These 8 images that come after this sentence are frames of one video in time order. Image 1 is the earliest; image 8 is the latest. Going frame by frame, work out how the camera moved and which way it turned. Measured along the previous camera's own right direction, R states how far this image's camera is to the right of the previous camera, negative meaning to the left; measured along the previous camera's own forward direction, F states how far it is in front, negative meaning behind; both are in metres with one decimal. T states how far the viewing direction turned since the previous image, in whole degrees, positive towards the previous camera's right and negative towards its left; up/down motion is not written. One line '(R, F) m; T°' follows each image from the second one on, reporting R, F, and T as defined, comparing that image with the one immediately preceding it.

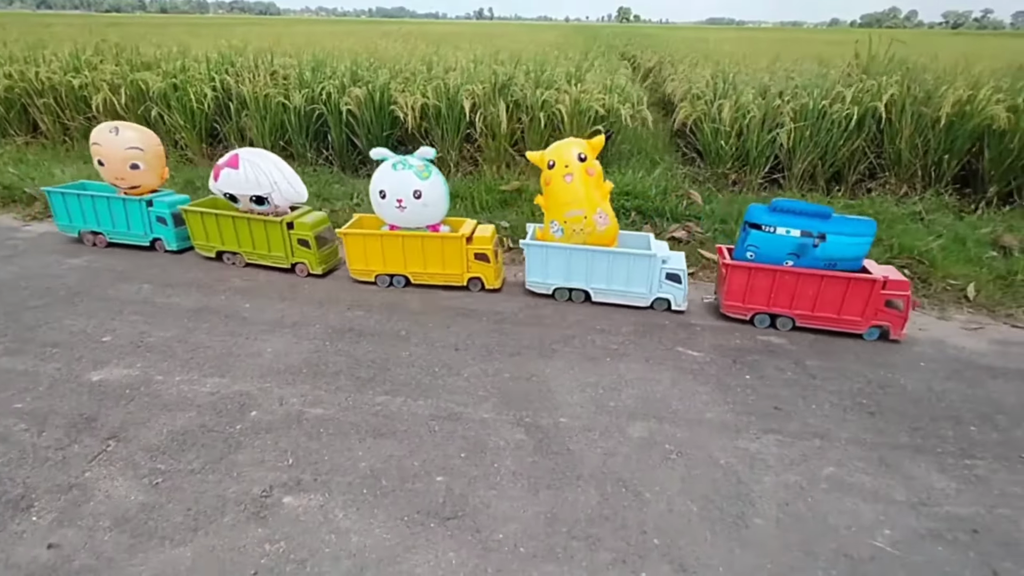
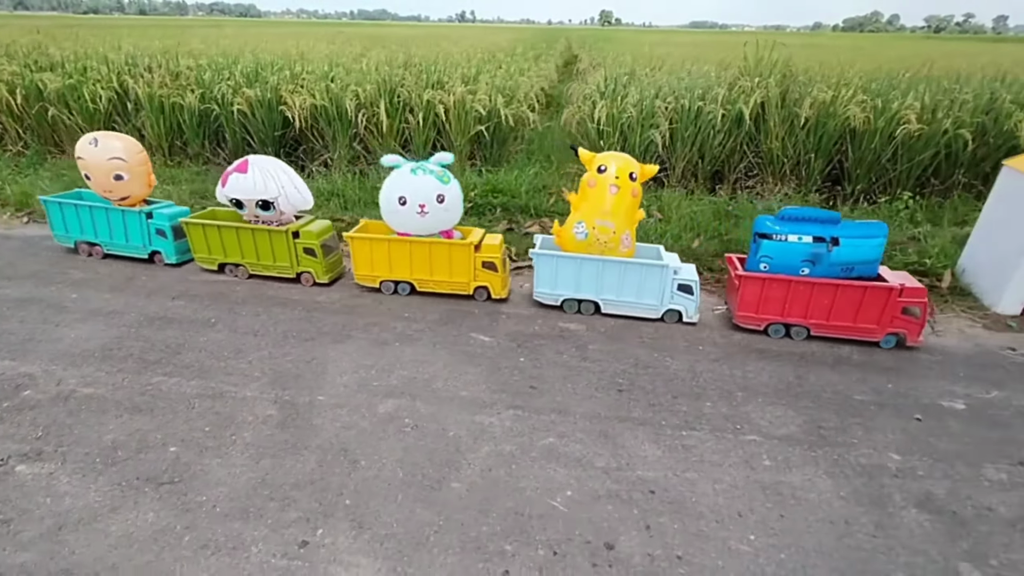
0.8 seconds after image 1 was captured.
(+1.1, -0.2) m; +1°
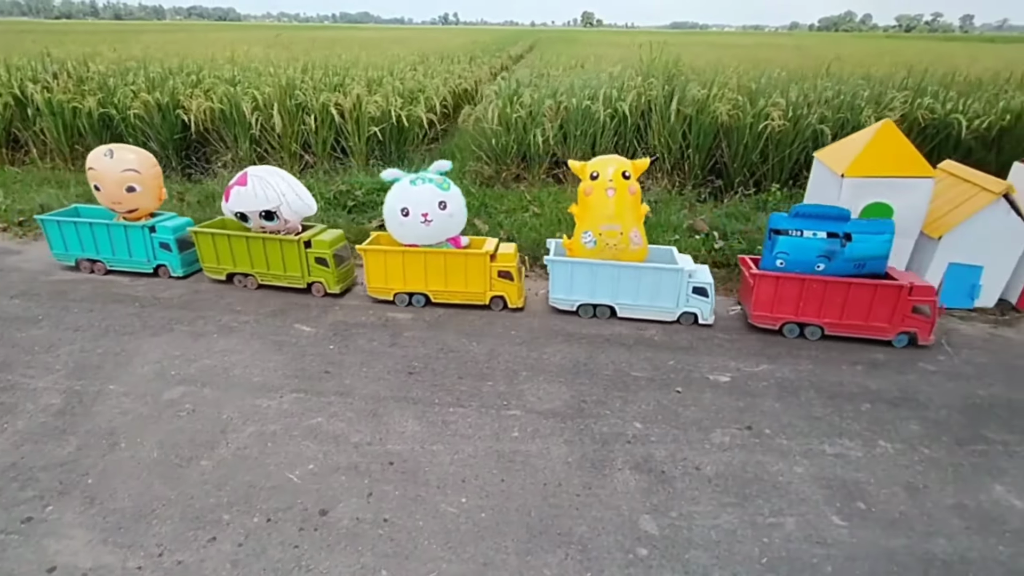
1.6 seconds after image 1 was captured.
(+1.1, -0.2) m; +1°
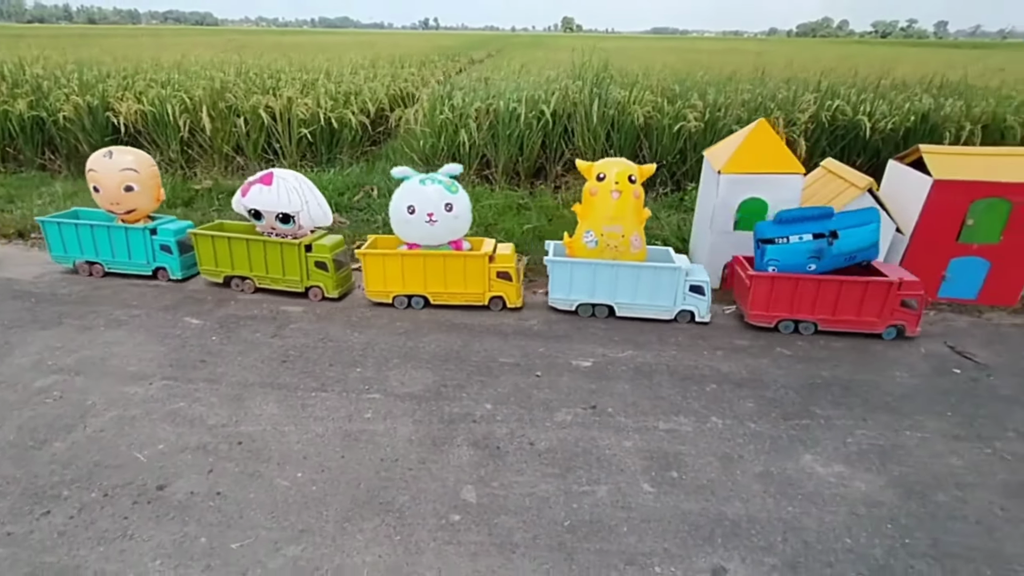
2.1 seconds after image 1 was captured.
(+0.7, -0.1) m; +1°
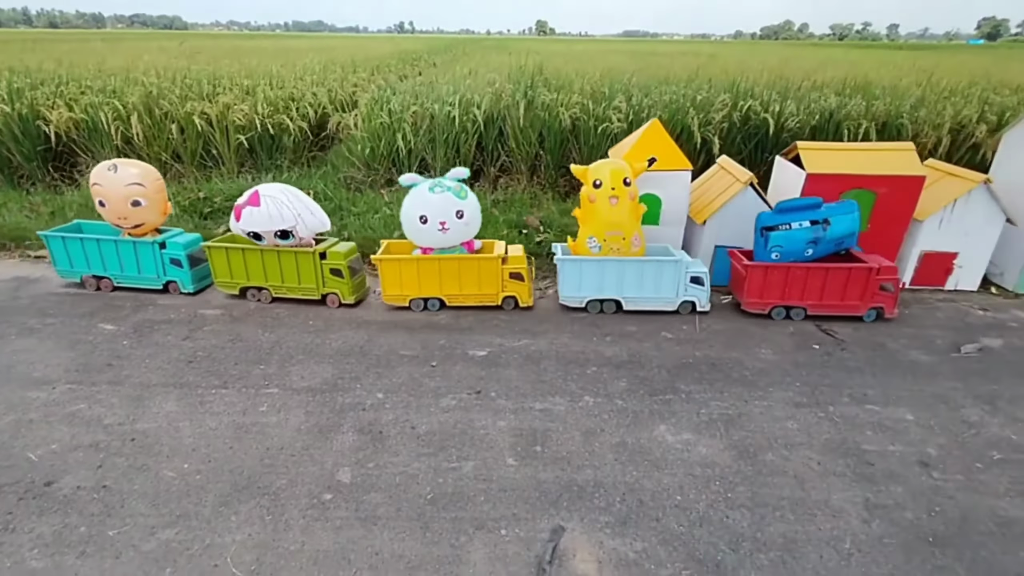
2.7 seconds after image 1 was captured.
(+0.5, -0.2) m; +2°
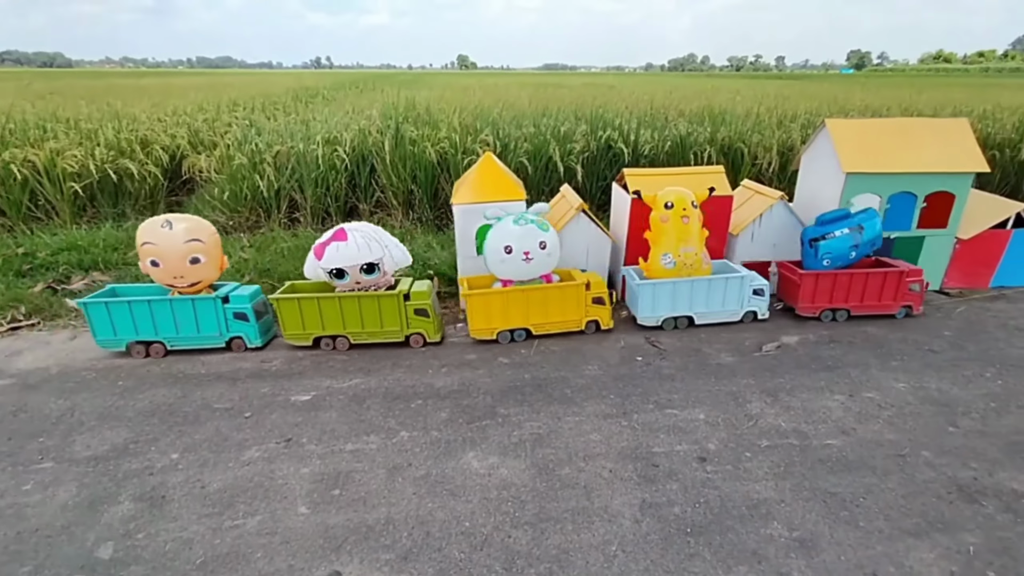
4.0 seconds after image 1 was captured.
(+0.7, -0.1) m; +8°
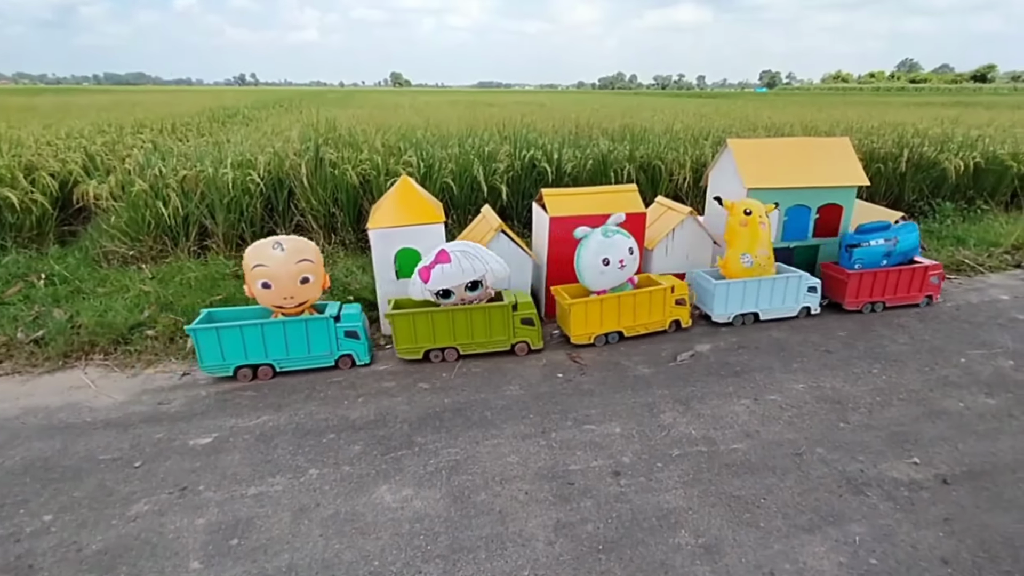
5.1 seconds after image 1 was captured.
(+0.2, 0.0) m; +6°
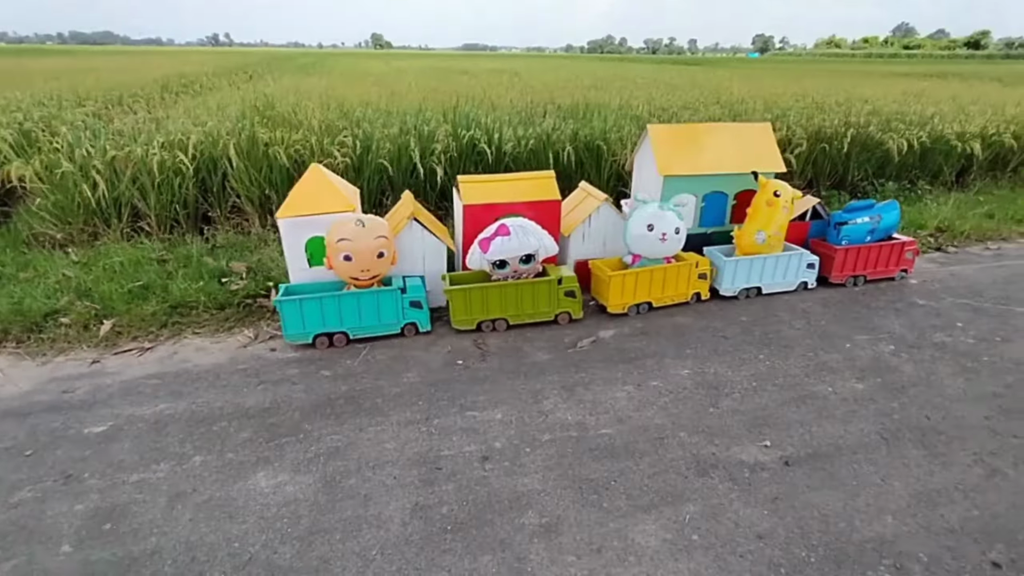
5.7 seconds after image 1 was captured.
(+0.7, -0.1) m; +1°
